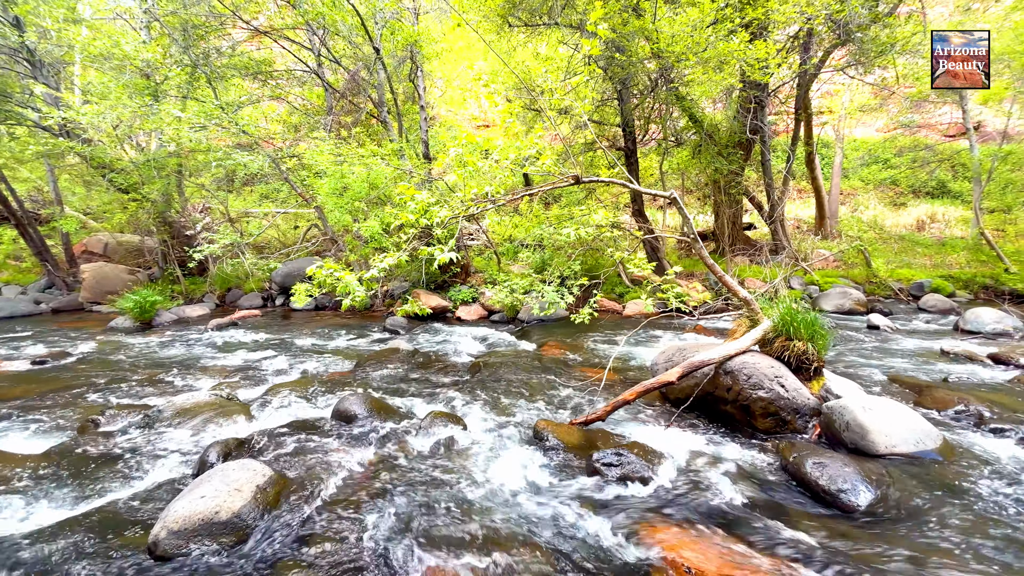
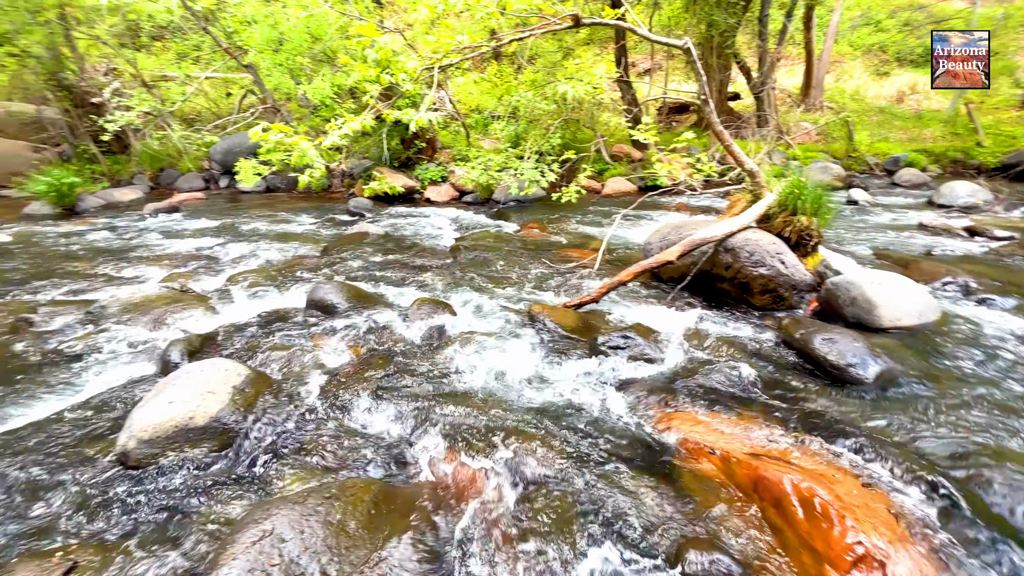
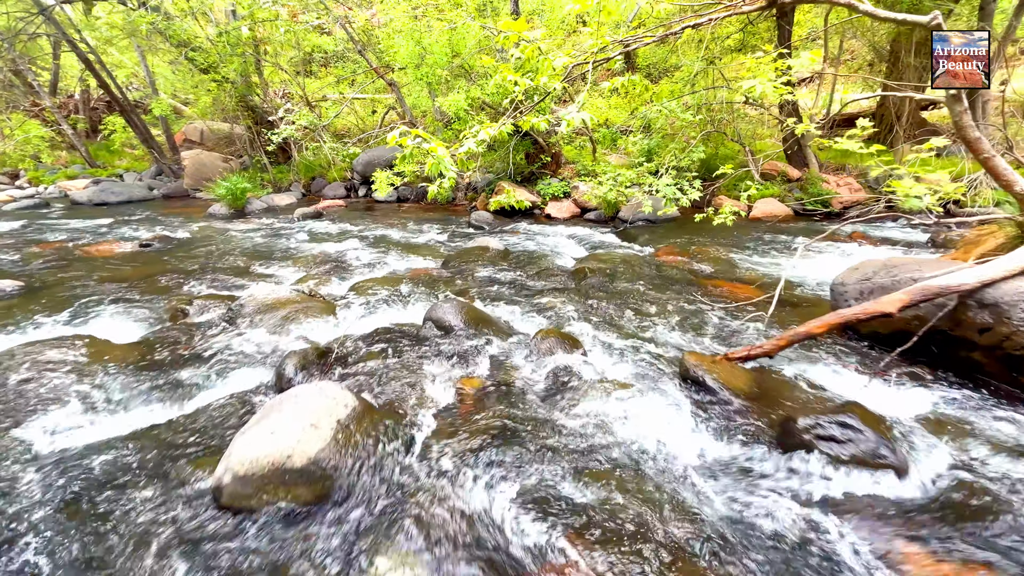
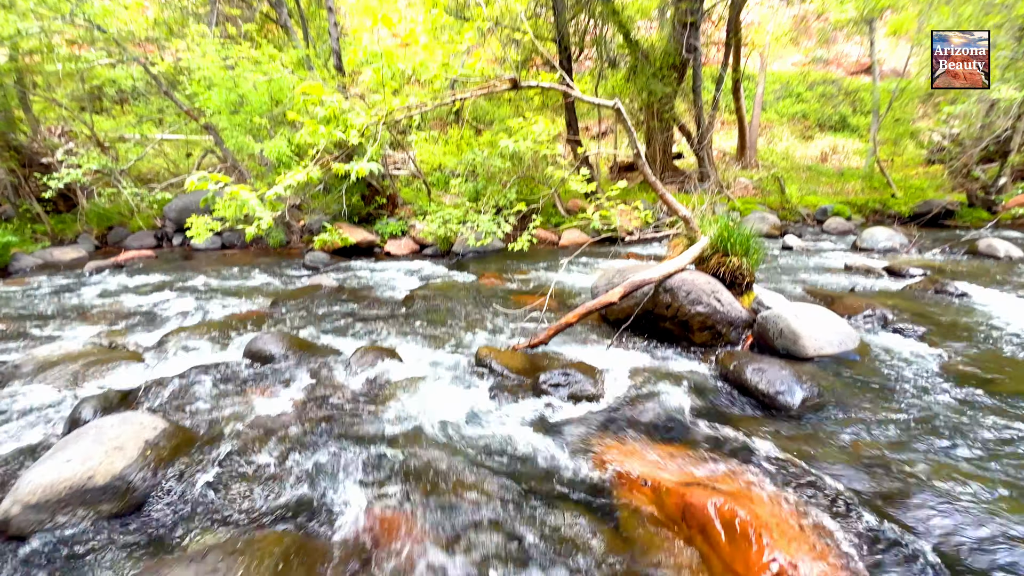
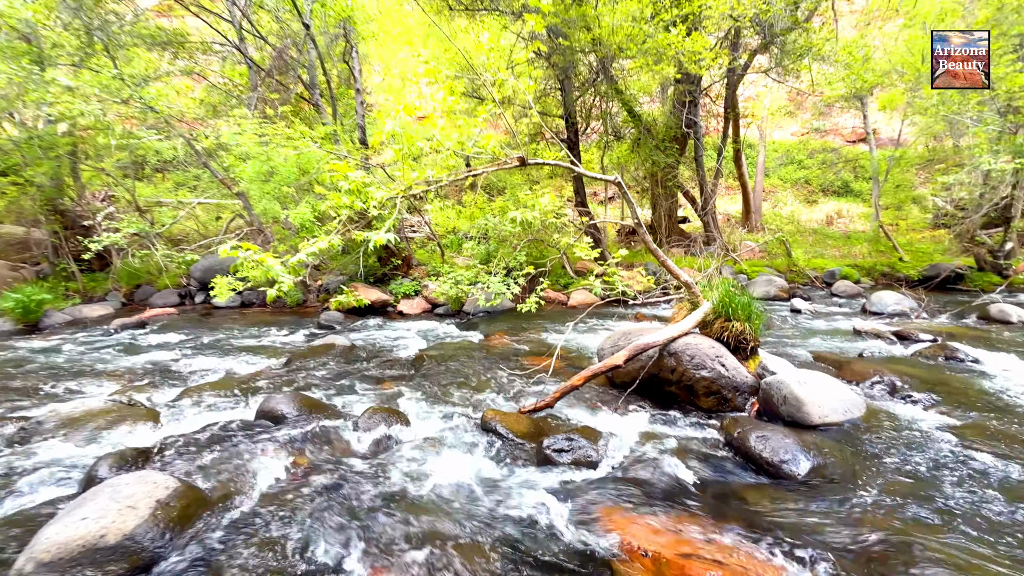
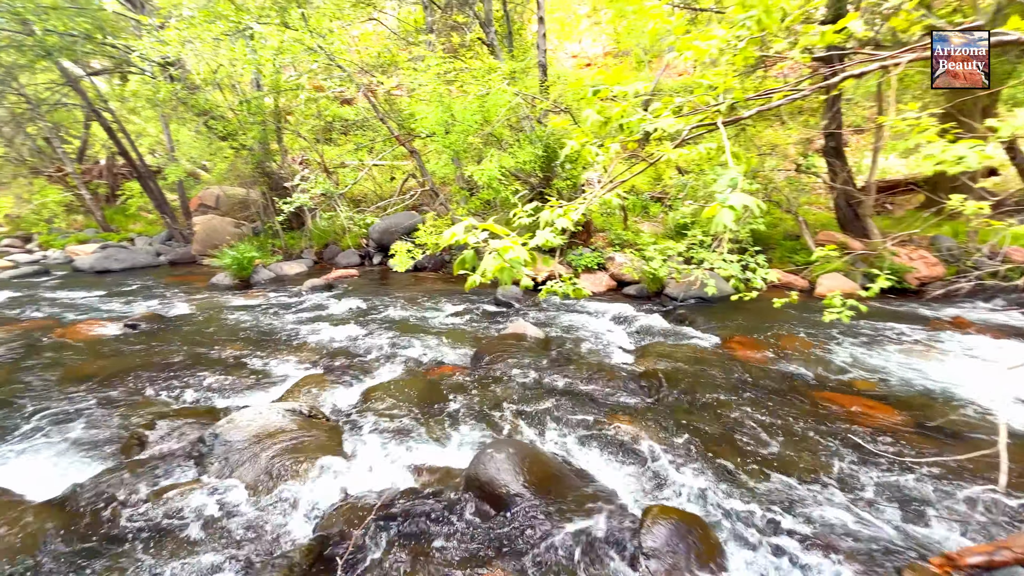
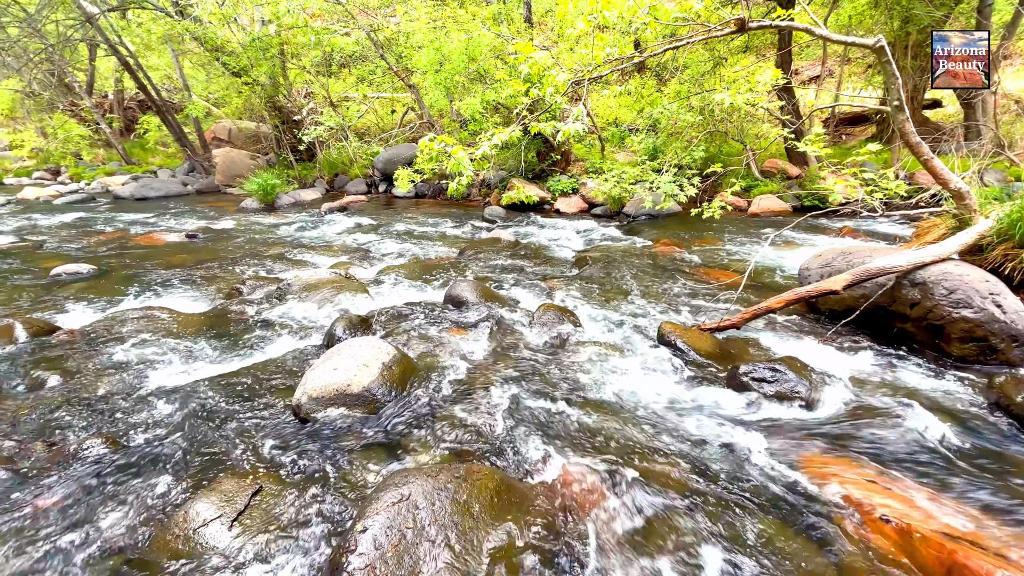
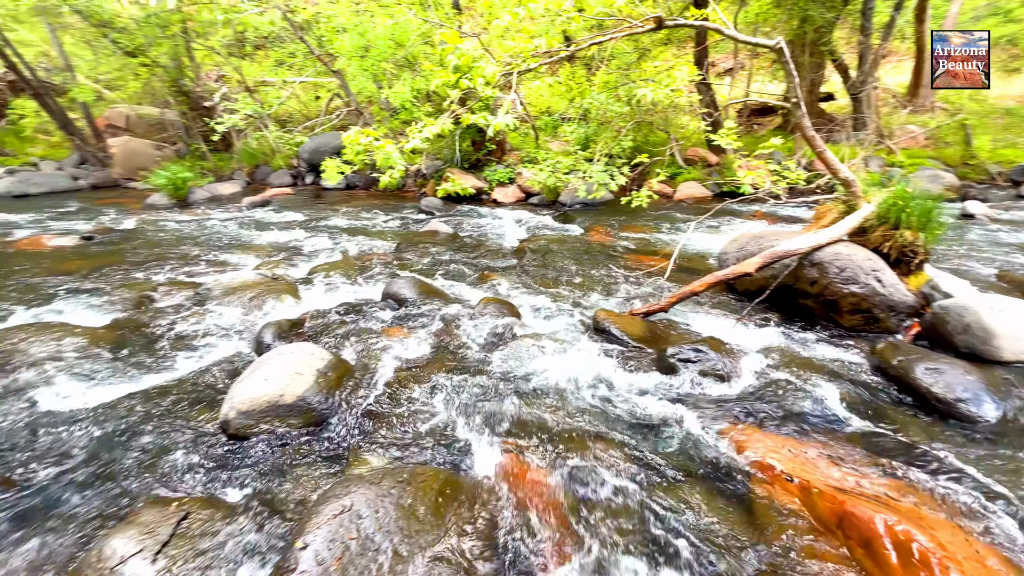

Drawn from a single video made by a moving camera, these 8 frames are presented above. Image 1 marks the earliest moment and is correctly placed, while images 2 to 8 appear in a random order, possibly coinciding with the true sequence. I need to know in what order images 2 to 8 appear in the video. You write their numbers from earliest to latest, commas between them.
5, 4, 2, 8, 7, 3, 6
